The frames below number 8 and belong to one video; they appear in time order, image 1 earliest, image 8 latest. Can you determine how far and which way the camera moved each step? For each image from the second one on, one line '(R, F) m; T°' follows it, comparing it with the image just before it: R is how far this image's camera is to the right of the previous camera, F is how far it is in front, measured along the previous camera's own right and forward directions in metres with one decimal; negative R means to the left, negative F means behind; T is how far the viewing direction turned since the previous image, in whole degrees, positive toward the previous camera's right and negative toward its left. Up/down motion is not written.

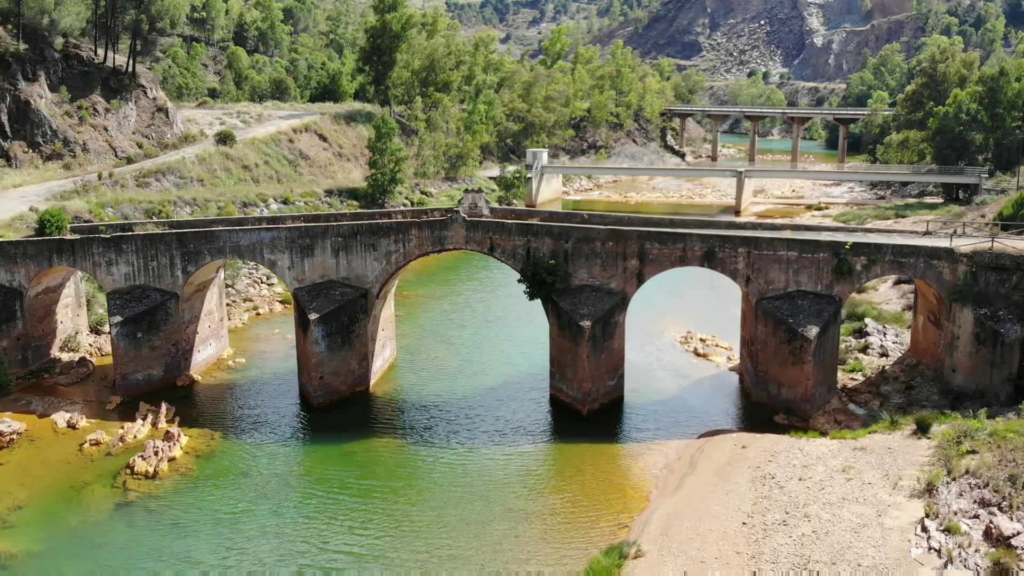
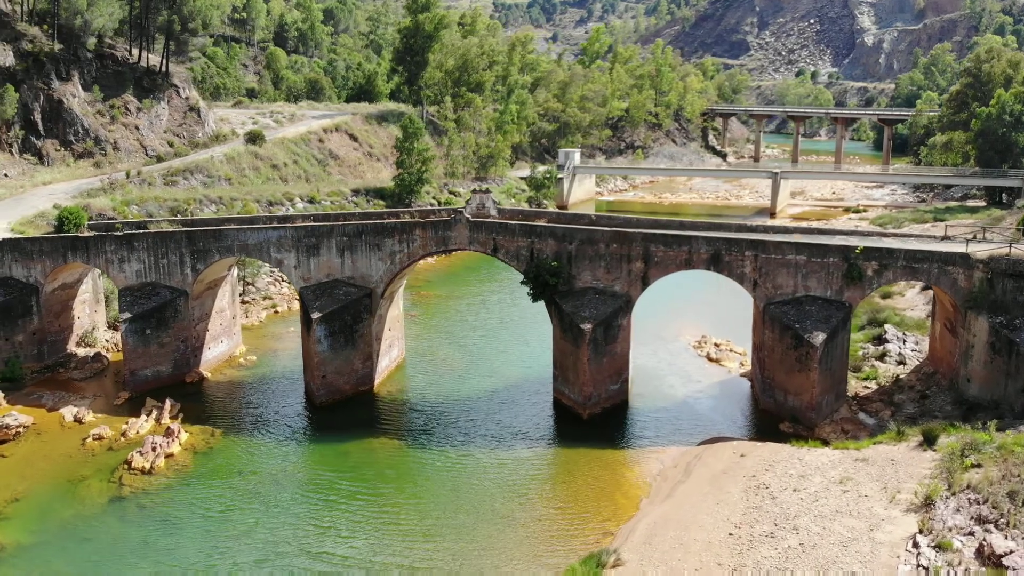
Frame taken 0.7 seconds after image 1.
(+1.0, +0.3) m; -3°
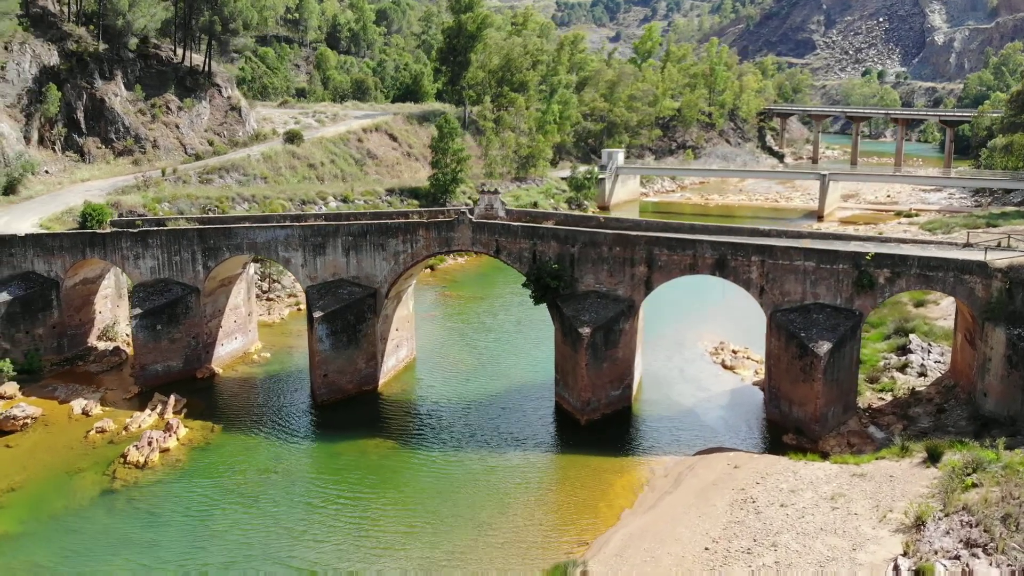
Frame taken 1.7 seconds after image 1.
(+1.4, +0.3) m; -4°
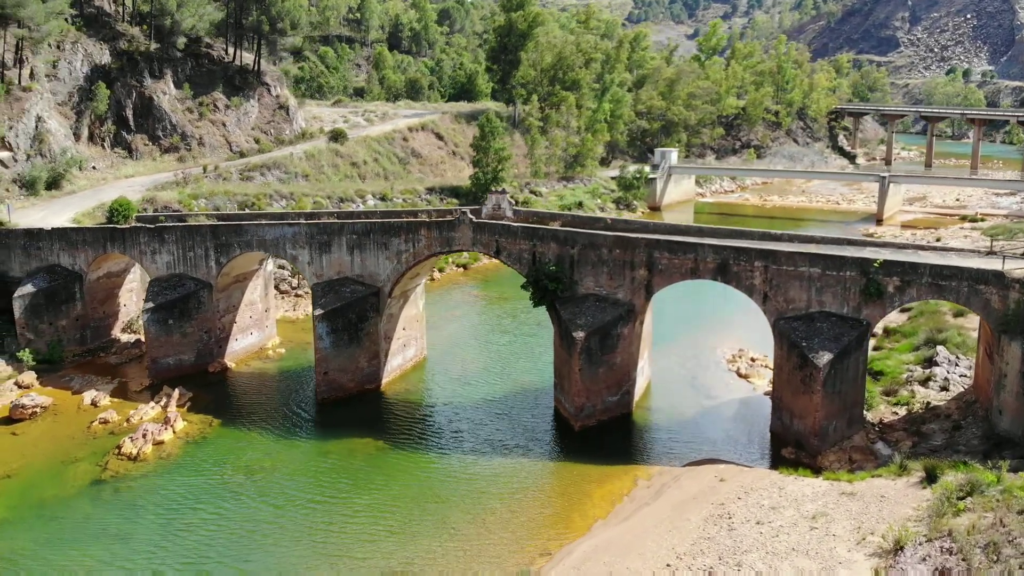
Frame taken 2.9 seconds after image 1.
(+1.8, +0.4) m; -4°
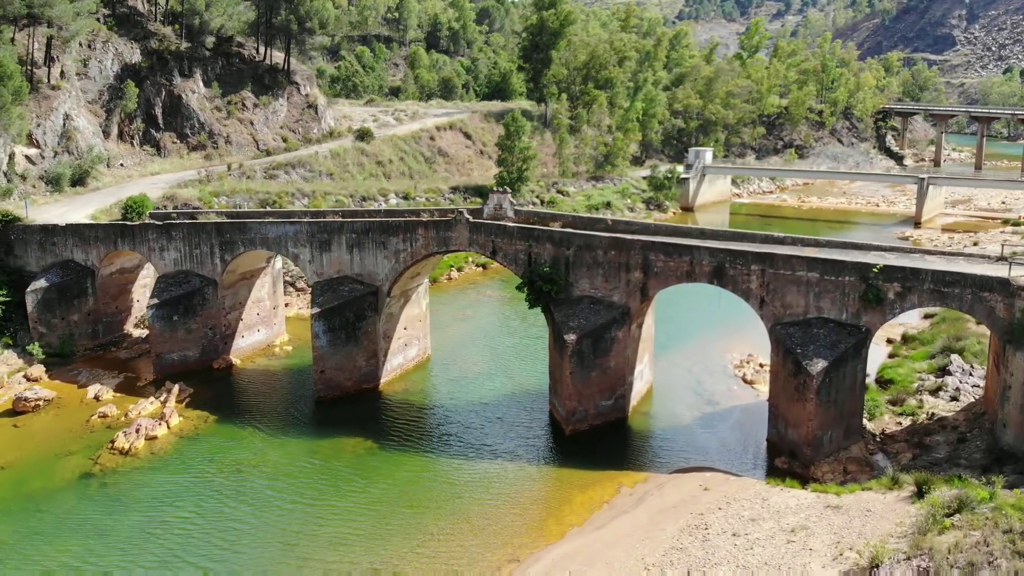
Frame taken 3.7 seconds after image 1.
(+1.3, +0.3) m; -3°
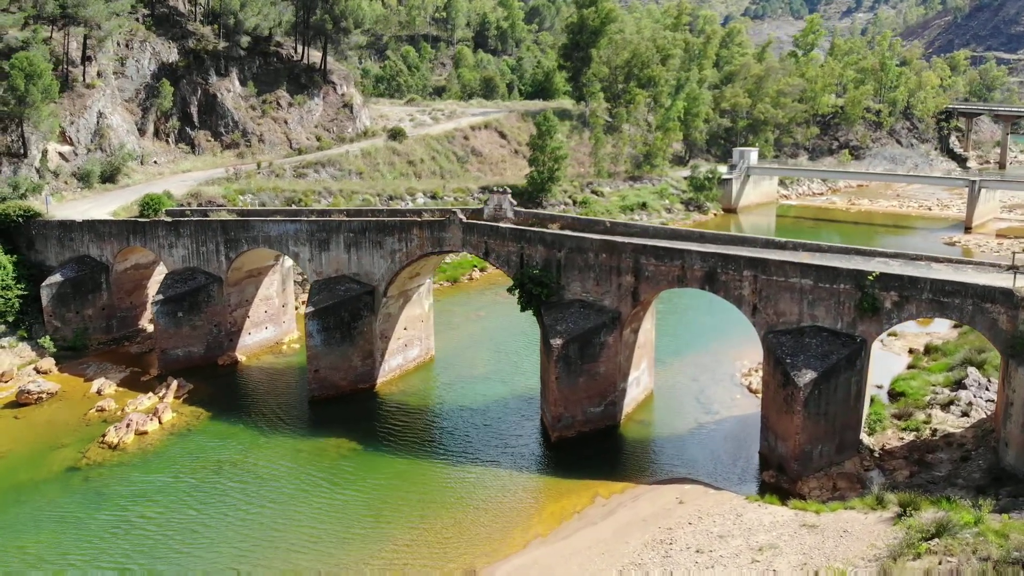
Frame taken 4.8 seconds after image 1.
(+1.7, +0.4) m; -4°
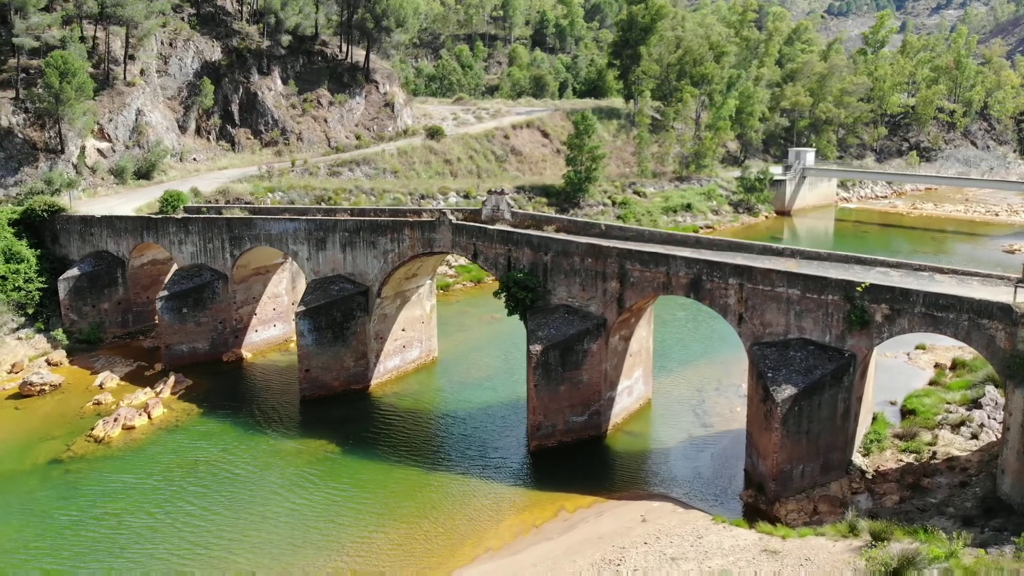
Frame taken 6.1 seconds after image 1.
(+2.0, +0.6) m; -4°
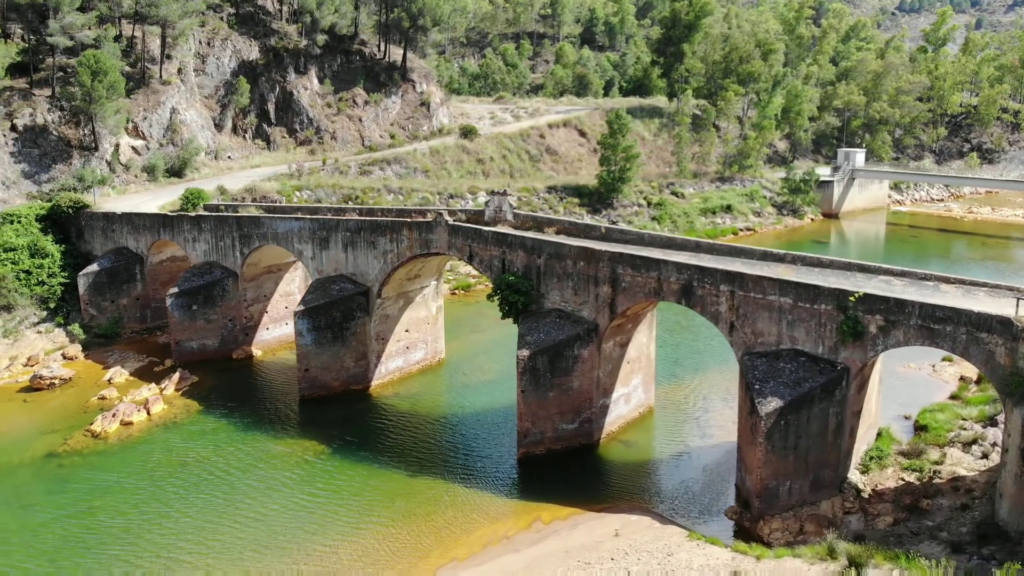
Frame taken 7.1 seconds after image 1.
(+1.5, +0.4) m; -4°
